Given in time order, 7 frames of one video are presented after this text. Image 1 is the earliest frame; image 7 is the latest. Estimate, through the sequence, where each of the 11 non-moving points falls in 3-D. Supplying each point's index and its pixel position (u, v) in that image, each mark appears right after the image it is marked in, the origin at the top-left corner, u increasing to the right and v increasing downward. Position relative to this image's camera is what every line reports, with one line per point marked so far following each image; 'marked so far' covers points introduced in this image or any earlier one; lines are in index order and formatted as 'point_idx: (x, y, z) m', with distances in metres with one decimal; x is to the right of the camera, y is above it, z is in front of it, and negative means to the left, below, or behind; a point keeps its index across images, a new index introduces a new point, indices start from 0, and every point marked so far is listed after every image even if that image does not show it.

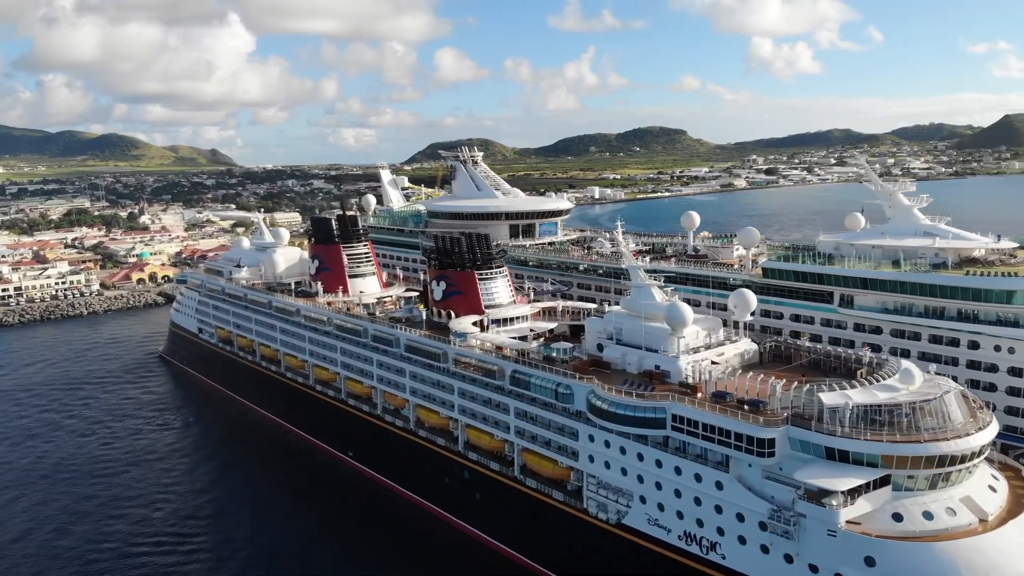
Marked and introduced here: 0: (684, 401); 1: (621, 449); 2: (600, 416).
0: (+3.6, -2.3, +18.3) m
1: (+2.4, -3.5, +19.1) m
2: (+2.0, -2.8, +19.2) m
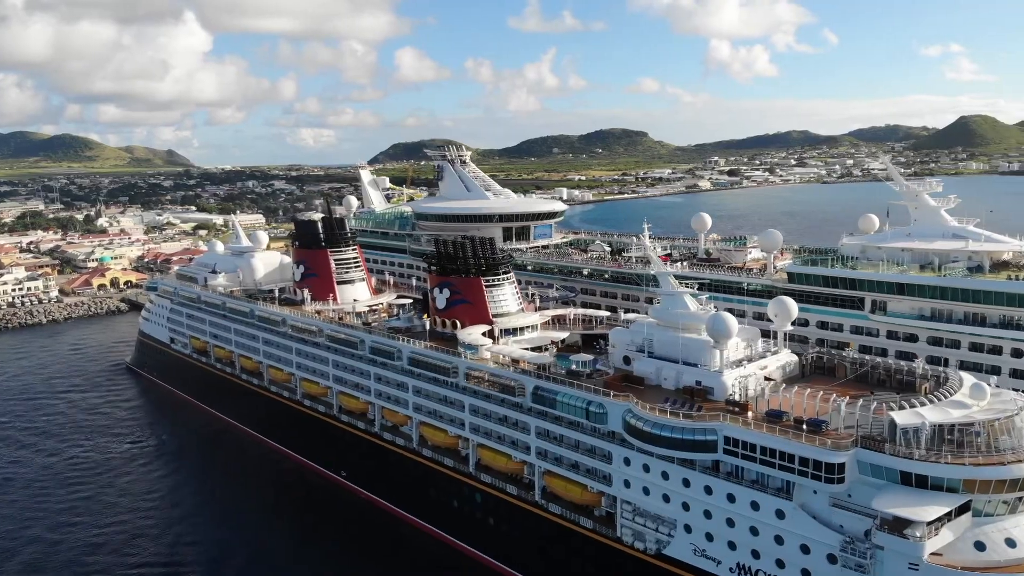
0: (+4.3, -2.5, +16.7) m
1: (+3.0, -3.6, +17.4) m
2: (+2.6, -3.0, +17.5) m
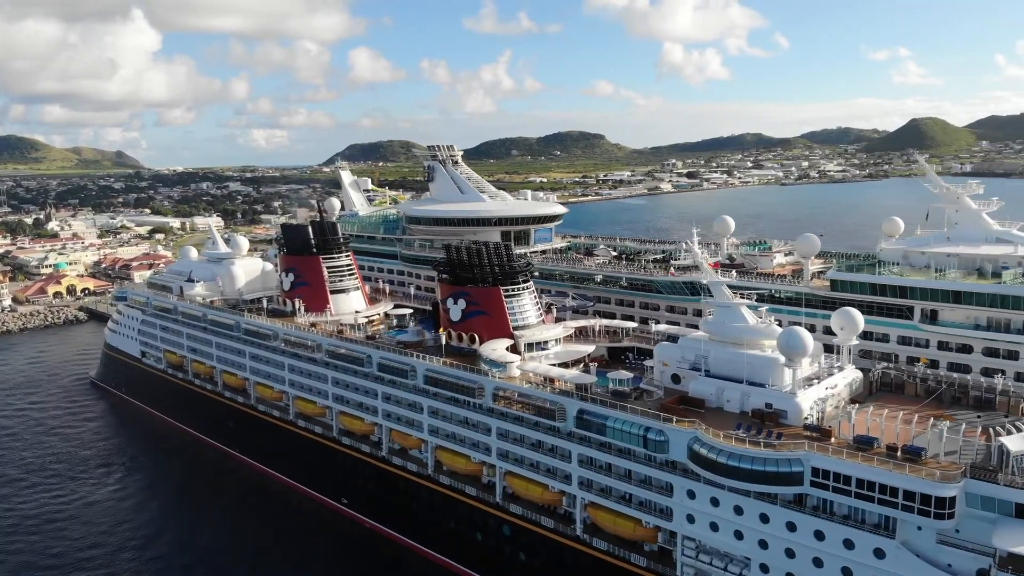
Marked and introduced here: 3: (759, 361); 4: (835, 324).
0: (+5.2, -2.7, +15.0) m
1: (+3.9, -3.9, +15.6) m
2: (+3.5, -3.2, +15.6) m
3: (+4.8, -1.4, +17.0) m
4: (+6.6, -0.7, +18.1) m
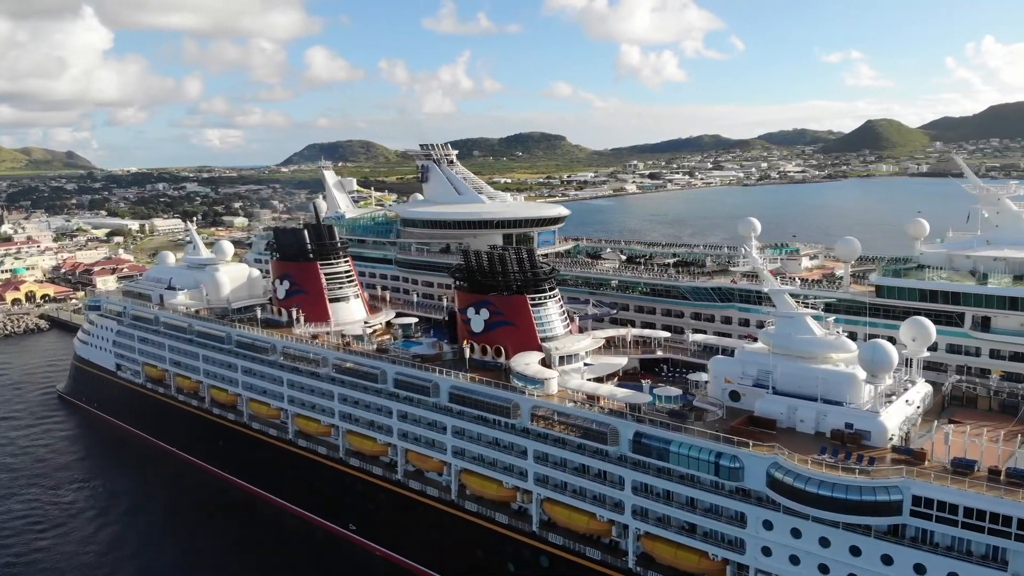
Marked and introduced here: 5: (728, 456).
0: (+6.2, -2.9, +13.6) m
1: (+4.9, -4.0, +14.1) m
2: (+4.5, -3.4, +14.1) m
3: (+5.7, -1.6, +15.5) m
4: (+7.5, -0.9, +16.8) m
5: (+3.6, -2.8, +15.0) m
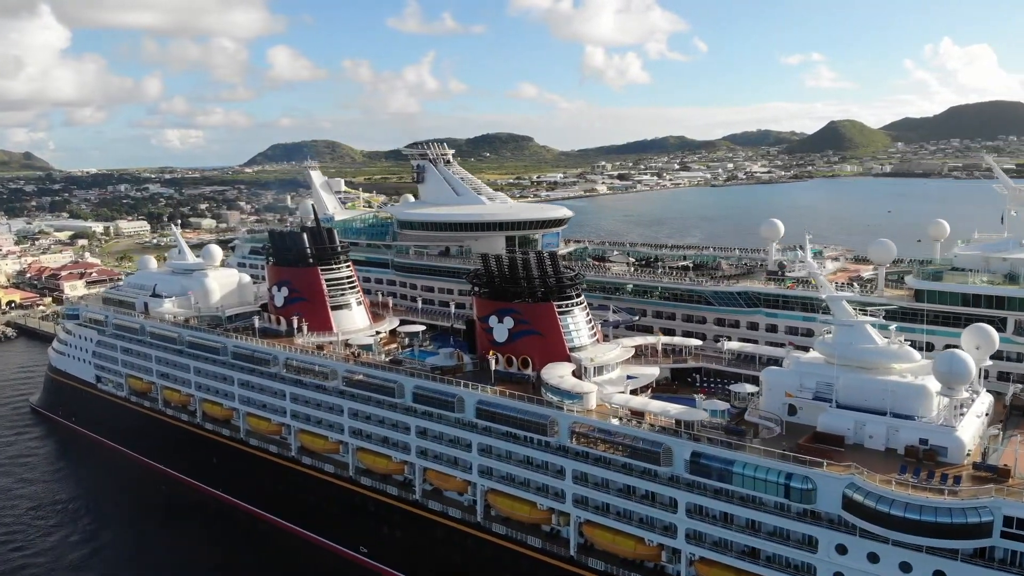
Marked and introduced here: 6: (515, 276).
0: (+7.1, -3.0, +12.6) m
1: (+5.8, -4.1, +13.1) m
2: (+5.3, -3.5, +13.1) m
3: (+6.5, -1.7, +14.5) m
4: (+8.2, -1.0, +15.9) m
5: (+4.5, -3.0, +13.9) m
6: (+0.1, +0.3, +19.9) m
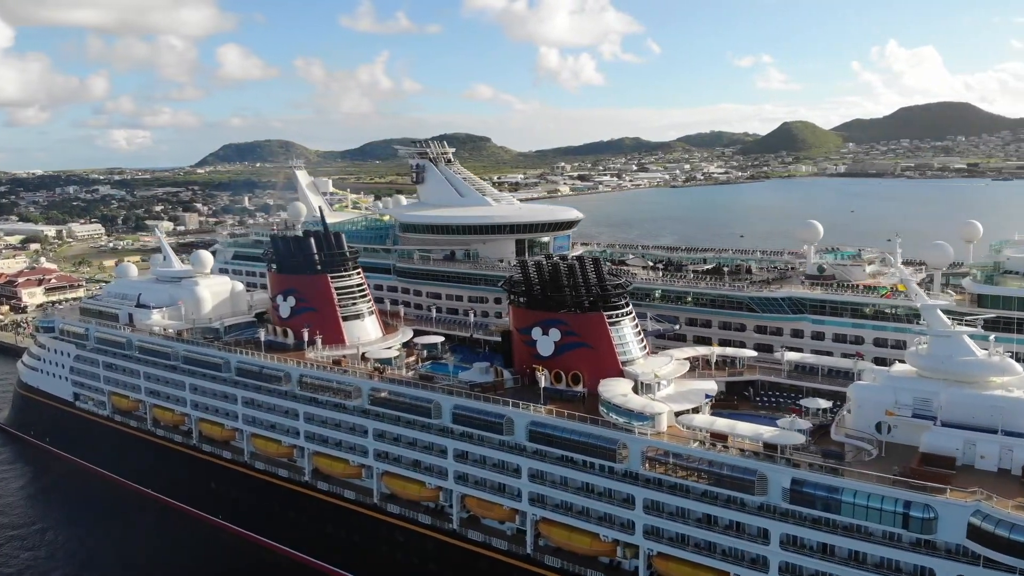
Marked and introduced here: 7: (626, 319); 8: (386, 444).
0: (+8.4, -3.1, +11.4) m
1: (+7.1, -4.3, +11.8) m
2: (+6.6, -3.6, +11.8) m
3: (+7.7, -1.8, +13.3) m
4: (+9.4, -1.1, +14.7) m
5: (+5.7, -3.1, +12.5) m
6: (+1.0, +0.1, +18.4) m
7: (+2.4, -0.6, +18.6) m
8: (-2.7, -3.4, +19.3) m
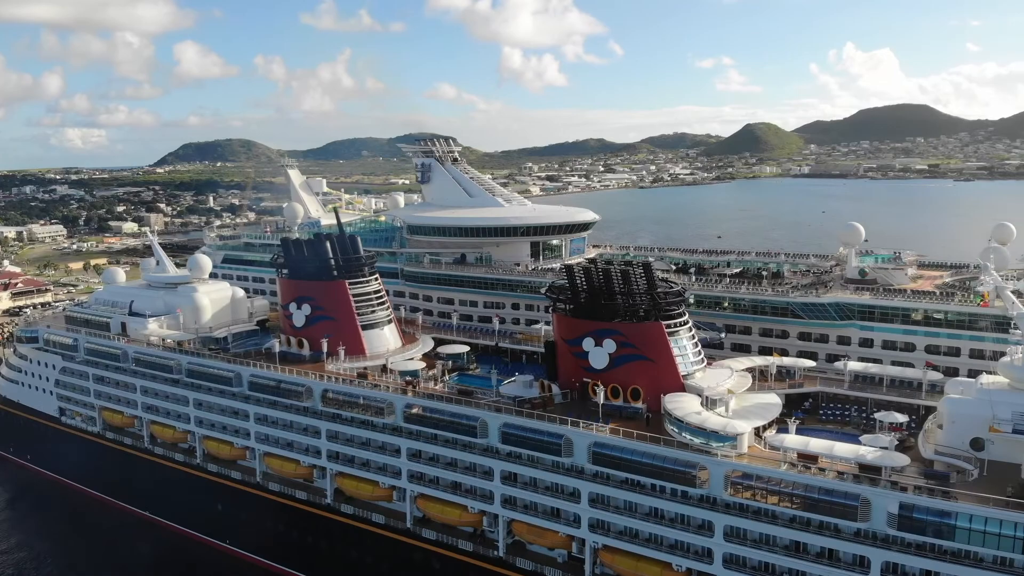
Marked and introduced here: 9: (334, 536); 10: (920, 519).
0: (+9.7, -3.2, +10.4) m
1: (+8.4, -4.4, +10.8) m
2: (+7.9, -3.7, +10.8) m
3: (+8.9, -1.9, +12.3) m
4: (+10.5, -1.2, +13.8) m
5: (+6.9, -3.2, +11.5) m
6: (+2.0, -0.1, +17.1) m
7: (+3.3, -0.8, +17.4) m
8: (-1.8, -3.5, +17.9) m
9: (-3.9, -5.5, +19.7) m
10: (+5.6, -3.2, +12.3) m
